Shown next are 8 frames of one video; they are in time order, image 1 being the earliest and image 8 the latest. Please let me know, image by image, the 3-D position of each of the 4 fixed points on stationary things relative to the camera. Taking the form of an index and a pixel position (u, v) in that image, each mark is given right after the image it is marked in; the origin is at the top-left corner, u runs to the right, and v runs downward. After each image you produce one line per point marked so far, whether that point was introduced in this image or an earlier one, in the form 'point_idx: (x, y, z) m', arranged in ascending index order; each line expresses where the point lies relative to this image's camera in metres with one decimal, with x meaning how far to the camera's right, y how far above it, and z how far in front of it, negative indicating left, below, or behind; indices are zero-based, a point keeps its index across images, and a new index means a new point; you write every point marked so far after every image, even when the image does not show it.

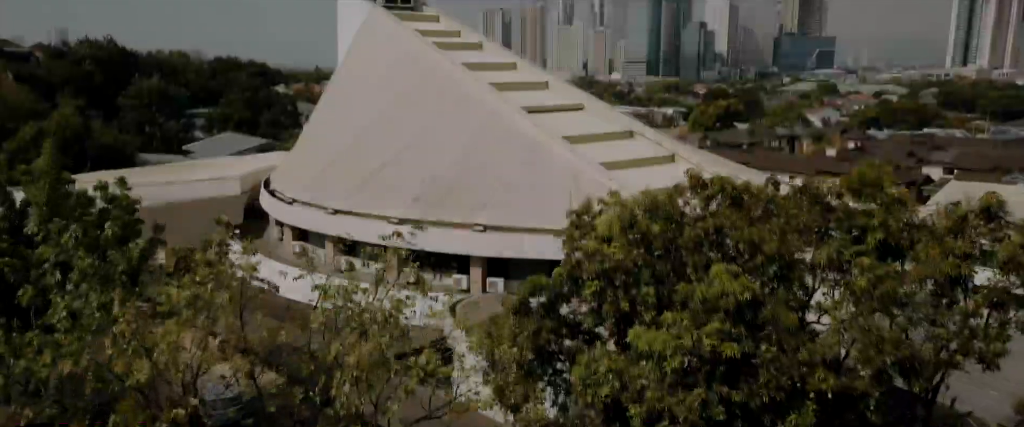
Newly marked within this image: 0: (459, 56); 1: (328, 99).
0: (-1.1, +3.2, +14.0) m
1: (-3.9, +2.2, +14.5) m
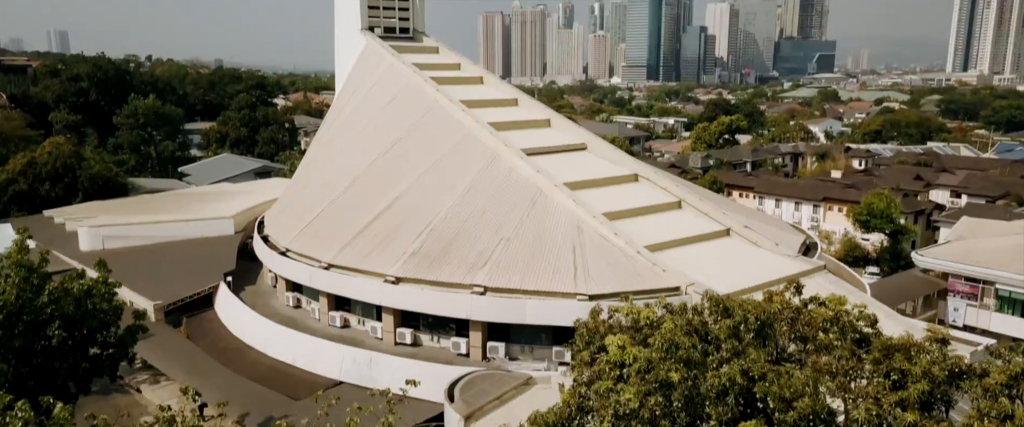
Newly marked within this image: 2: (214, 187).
0: (-1.1, +2.4, +13.6) m
1: (-3.9, +1.4, +14.1) m
2: (-8.2, +0.7, +18.8) m
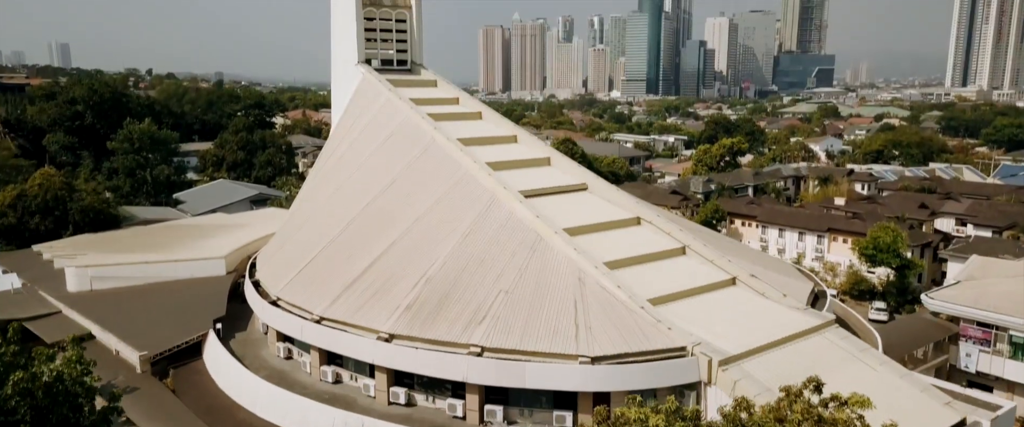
0: (-1.1, +1.6, +13.3) m
1: (-3.9, +0.6, +13.8) m
2: (-8.3, -0.2, +18.4) m
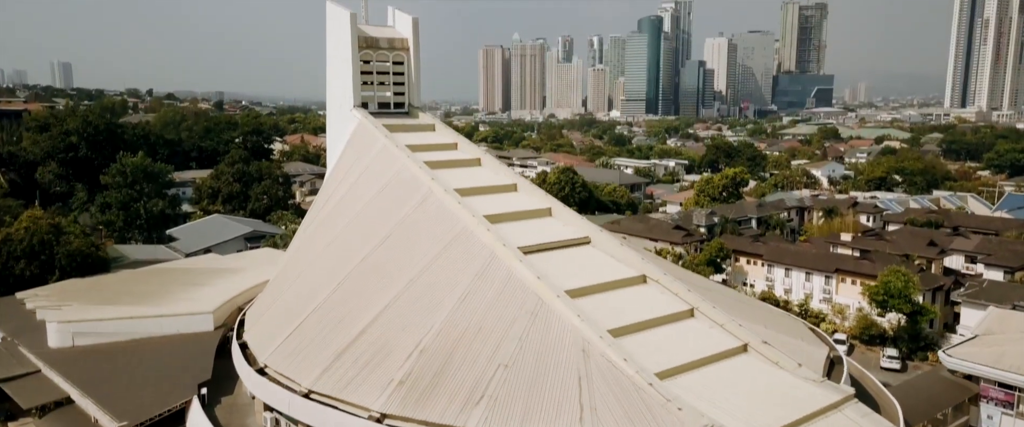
0: (-1.1, +0.6, +12.9) m
1: (-3.9, -0.4, +13.3) m
2: (-8.3, -1.3, +17.9) m
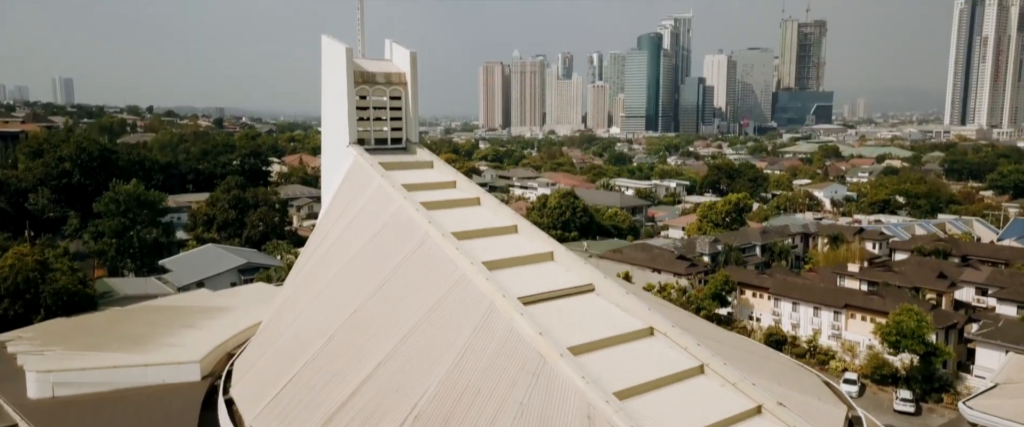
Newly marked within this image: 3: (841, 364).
0: (-1.1, -0.2, +12.4) m
1: (-3.9, -1.2, +12.8) m
2: (-8.3, -2.2, +17.4) m
3: (+8.8, -4.0, +18.2) m
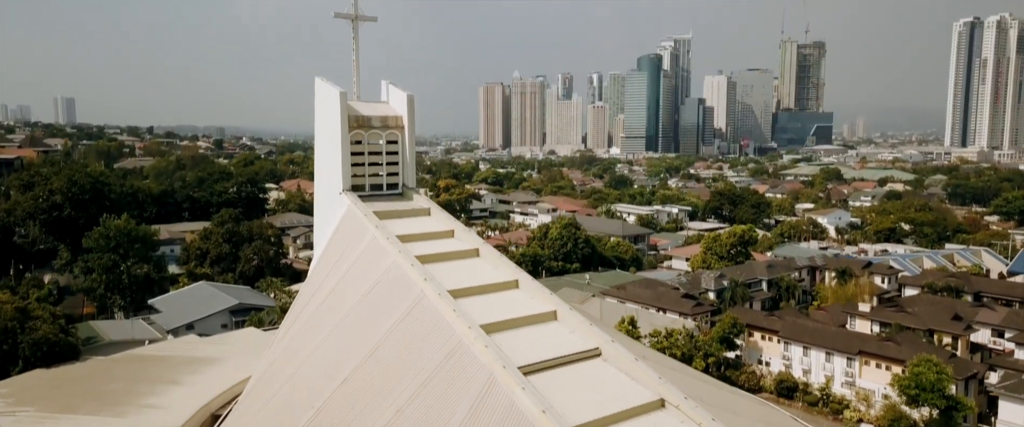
0: (-1.1, -1.1, +11.7) m
1: (-3.9, -2.2, +12.1) m
2: (-8.2, -3.3, +16.7) m
3: (+8.8, -5.1, +17.4) m
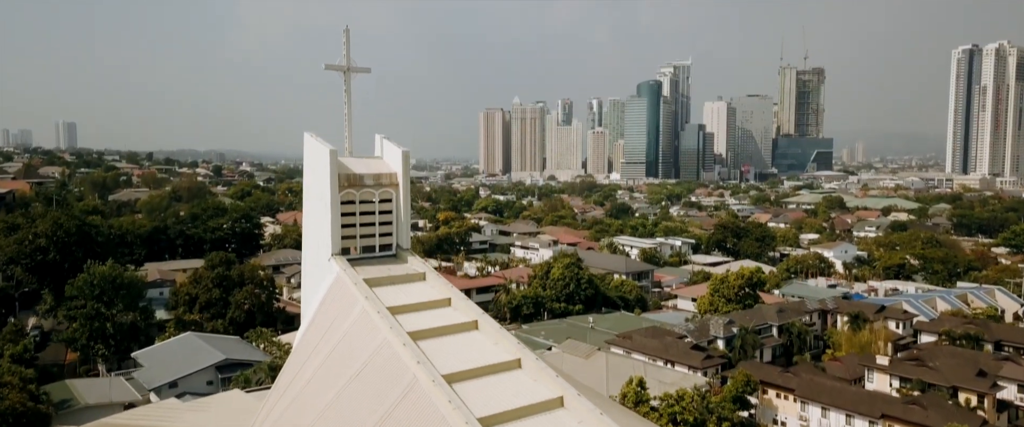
0: (-1.1, -2.3, +10.7) m
1: (-3.8, -3.3, +11.1) m
2: (-8.2, -4.6, +15.6) m
3: (+8.8, -6.5, +16.2) m
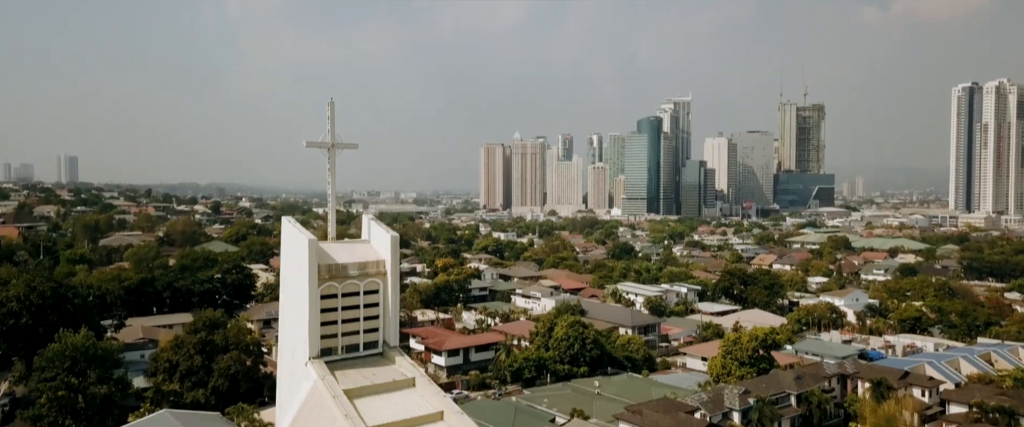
0: (-1.0, -3.8, +9.2) m
1: (-3.8, -4.9, +9.5) m
2: (-8.2, -6.4, +14.0) m
3: (+8.8, -8.3, +14.5) m
